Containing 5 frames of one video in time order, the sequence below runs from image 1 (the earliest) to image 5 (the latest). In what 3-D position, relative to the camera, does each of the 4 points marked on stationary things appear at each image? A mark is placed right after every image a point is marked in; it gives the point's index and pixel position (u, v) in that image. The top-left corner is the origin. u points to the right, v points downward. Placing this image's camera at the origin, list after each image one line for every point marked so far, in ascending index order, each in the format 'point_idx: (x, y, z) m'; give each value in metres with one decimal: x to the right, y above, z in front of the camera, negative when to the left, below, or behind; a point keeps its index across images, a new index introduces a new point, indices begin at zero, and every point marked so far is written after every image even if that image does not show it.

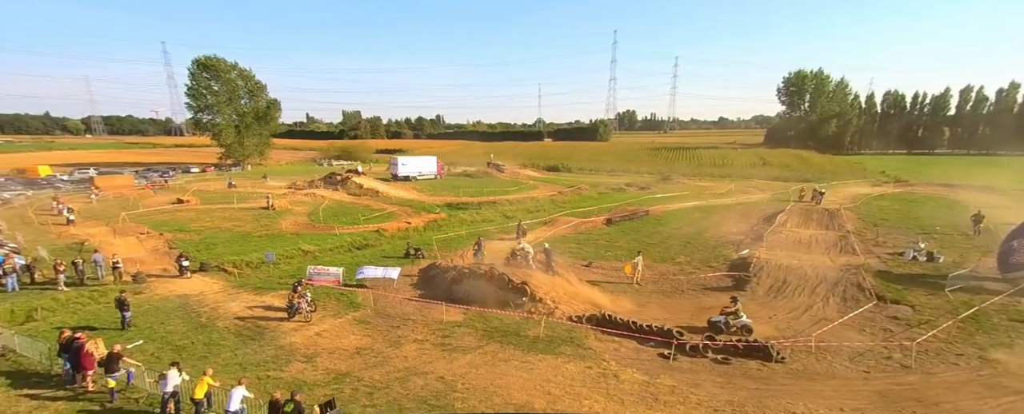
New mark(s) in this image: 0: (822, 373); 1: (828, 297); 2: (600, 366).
0: (+8.4, -4.5, +14.2) m
1: (+12.2, -3.5, +19.9) m
2: (+2.6, -4.7, +15.0) m
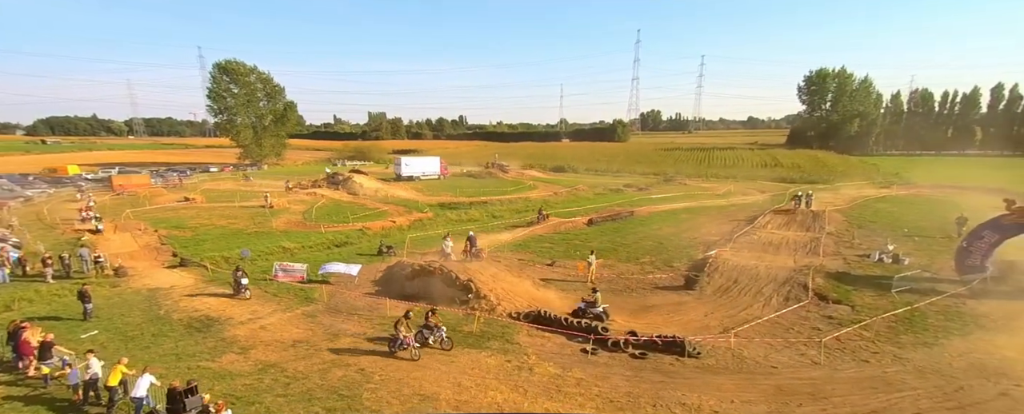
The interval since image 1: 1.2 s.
0: (+6.0, -4.5, +14.2) m
1: (+10.0, -3.5, +19.8) m
2: (+0.2, -4.6, +15.2) m
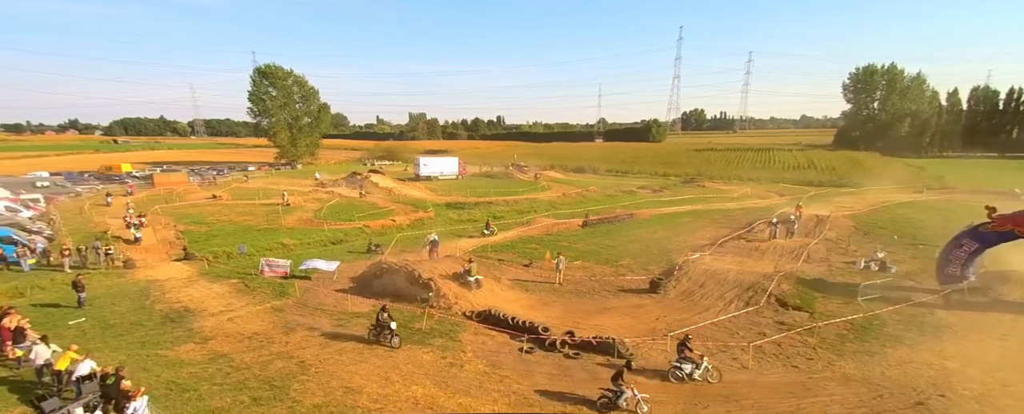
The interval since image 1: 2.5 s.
0: (+4.0, -4.5, +14.2) m
1: (+8.3, -3.6, +19.5) m
2: (-1.8, -4.6, +15.5) m
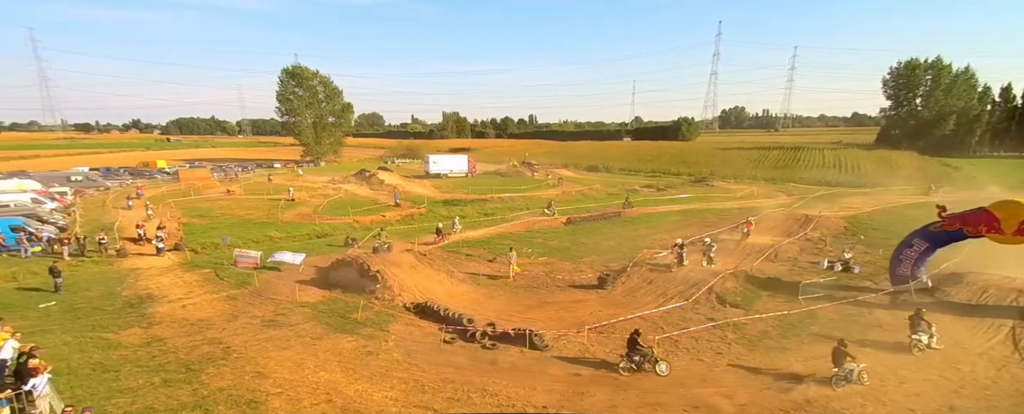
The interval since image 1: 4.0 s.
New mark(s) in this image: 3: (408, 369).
0: (+1.4, -4.4, +14.3) m
1: (+6.0, -3.5, +19.4) m
2: (-4.3, -4.3, +15.9) m
3: (-2.9, -4.5, +14.1) m
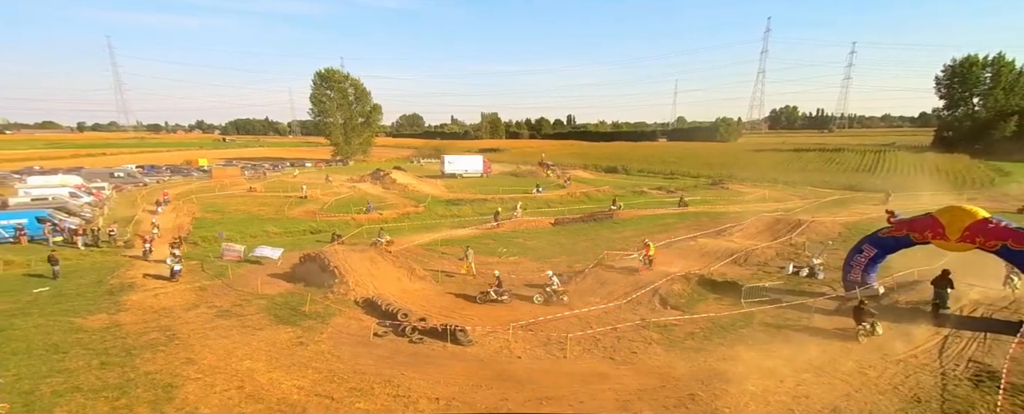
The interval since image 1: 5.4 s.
0: (-1.0, -4.3, +14.6) m
1: (+3.9, -3.5, +19.5) m
2: (-6.6, -4.2, +16.5) m
3: (-5.3, -4.4, +14.7) m
